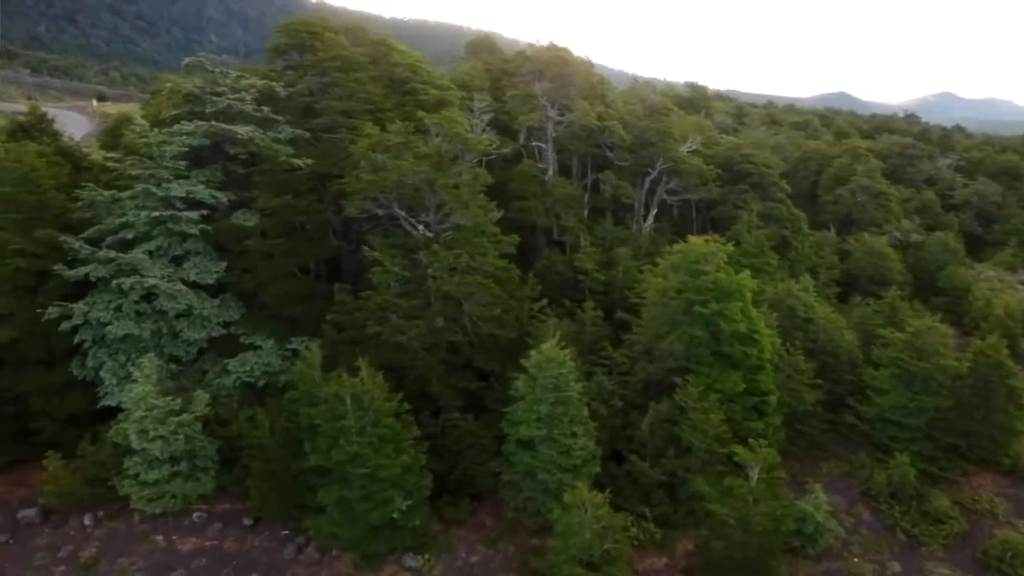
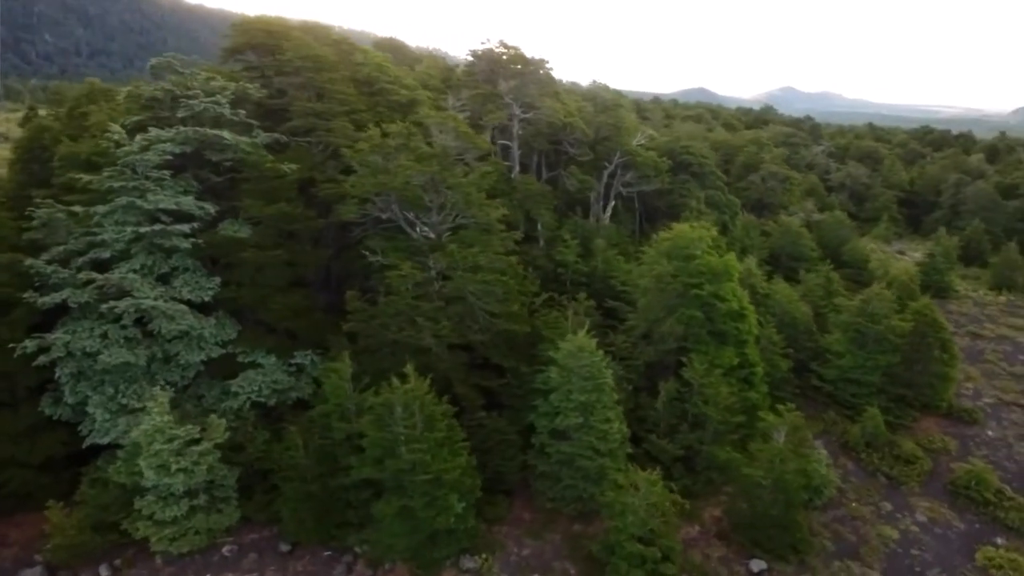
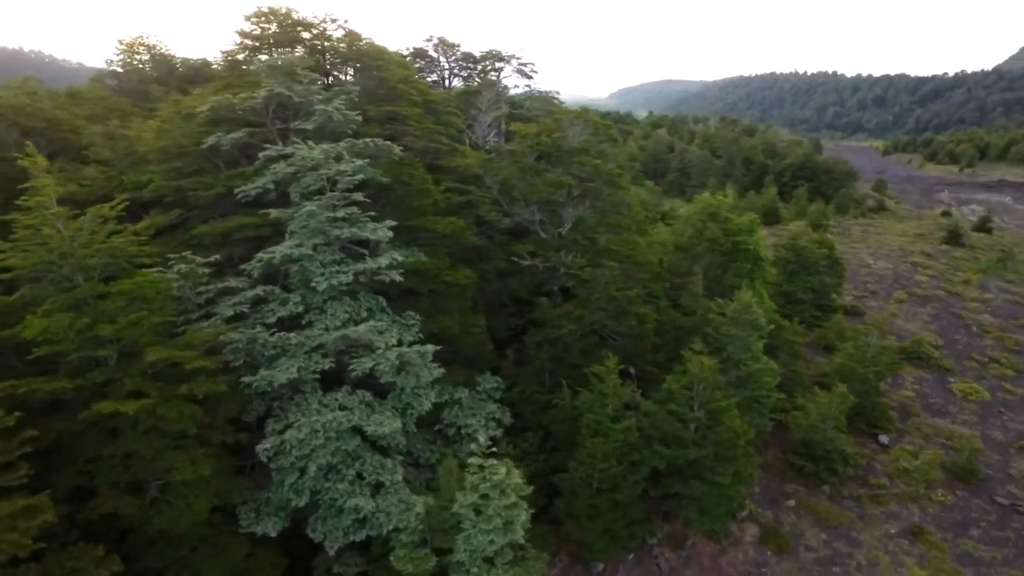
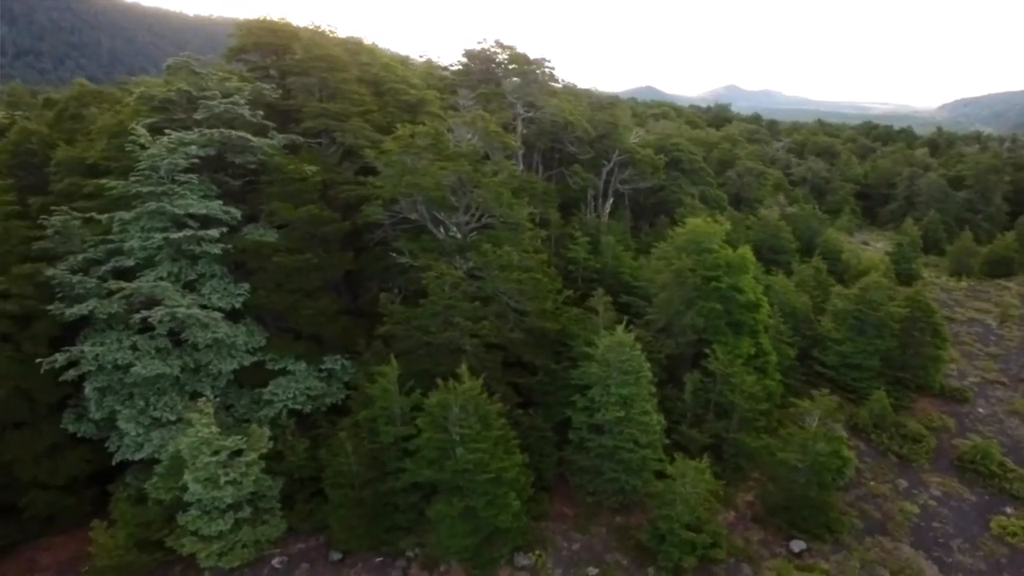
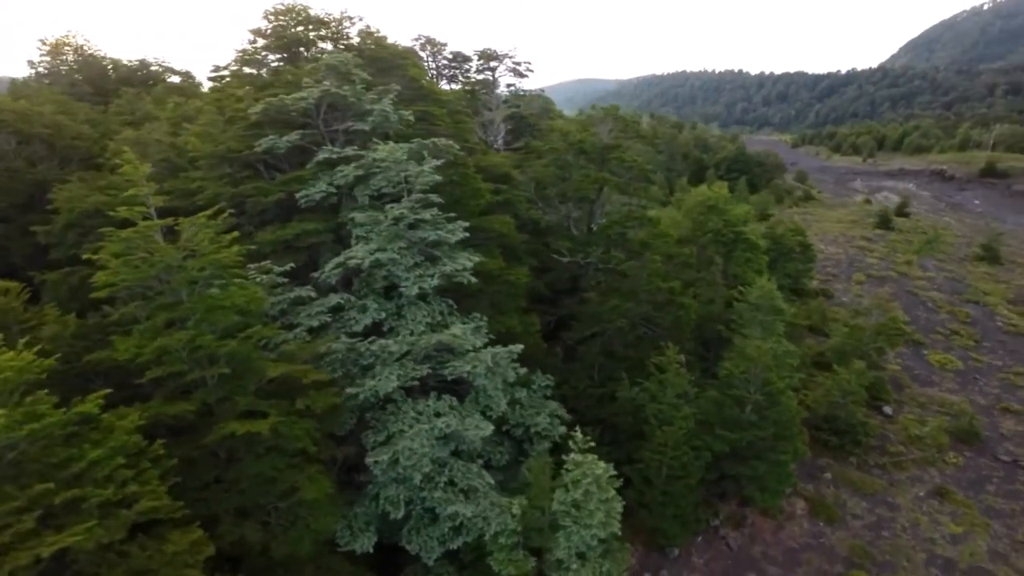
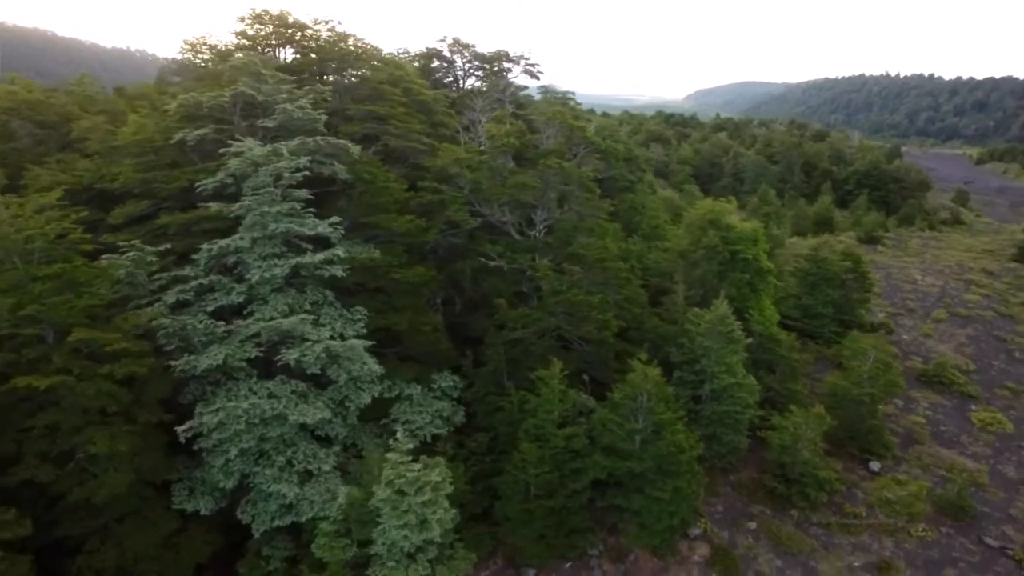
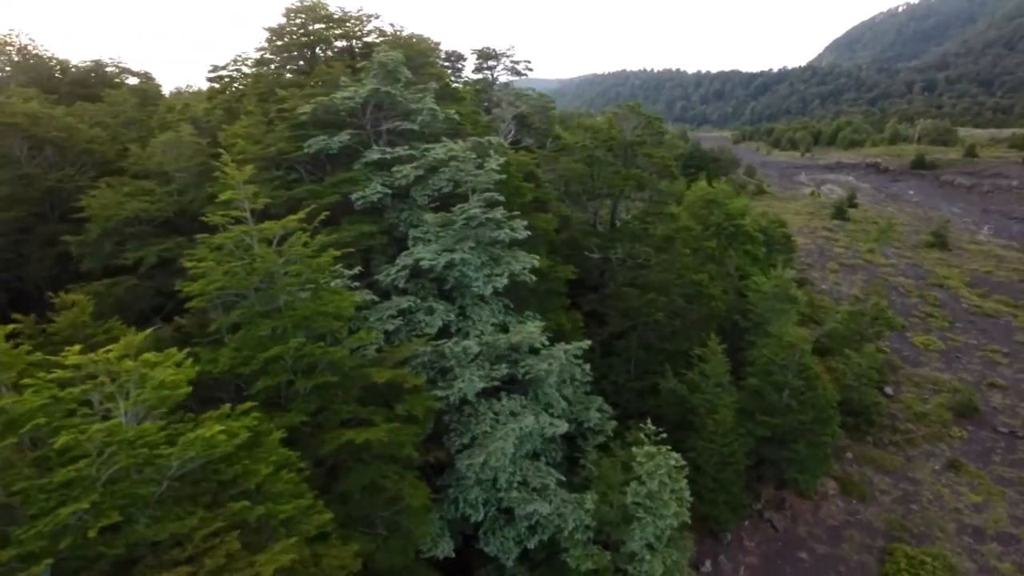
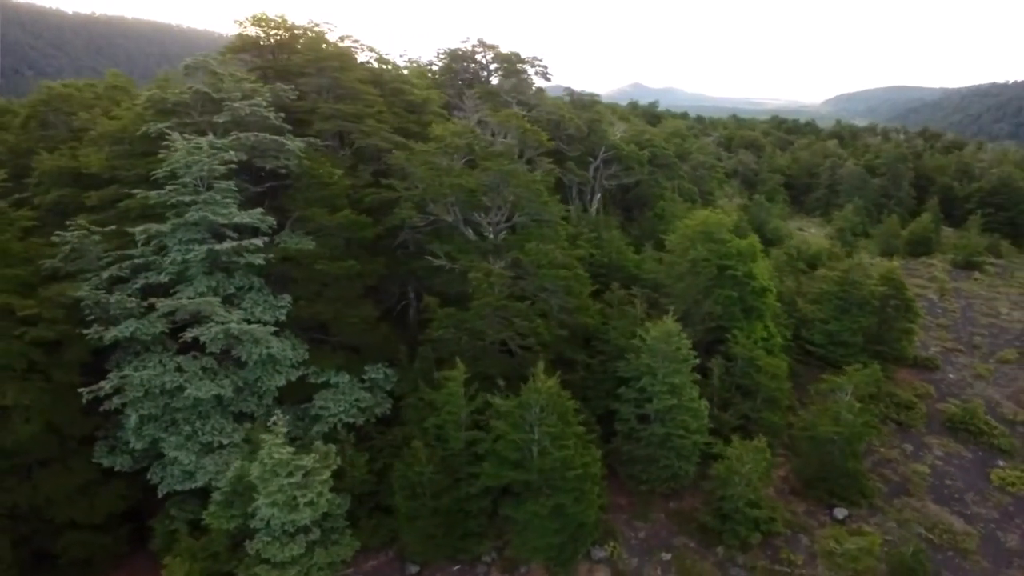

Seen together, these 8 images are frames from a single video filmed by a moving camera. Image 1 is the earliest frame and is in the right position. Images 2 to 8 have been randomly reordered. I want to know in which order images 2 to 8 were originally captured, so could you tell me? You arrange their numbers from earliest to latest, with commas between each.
2, 4, 8, 6, 3, 5, 7
